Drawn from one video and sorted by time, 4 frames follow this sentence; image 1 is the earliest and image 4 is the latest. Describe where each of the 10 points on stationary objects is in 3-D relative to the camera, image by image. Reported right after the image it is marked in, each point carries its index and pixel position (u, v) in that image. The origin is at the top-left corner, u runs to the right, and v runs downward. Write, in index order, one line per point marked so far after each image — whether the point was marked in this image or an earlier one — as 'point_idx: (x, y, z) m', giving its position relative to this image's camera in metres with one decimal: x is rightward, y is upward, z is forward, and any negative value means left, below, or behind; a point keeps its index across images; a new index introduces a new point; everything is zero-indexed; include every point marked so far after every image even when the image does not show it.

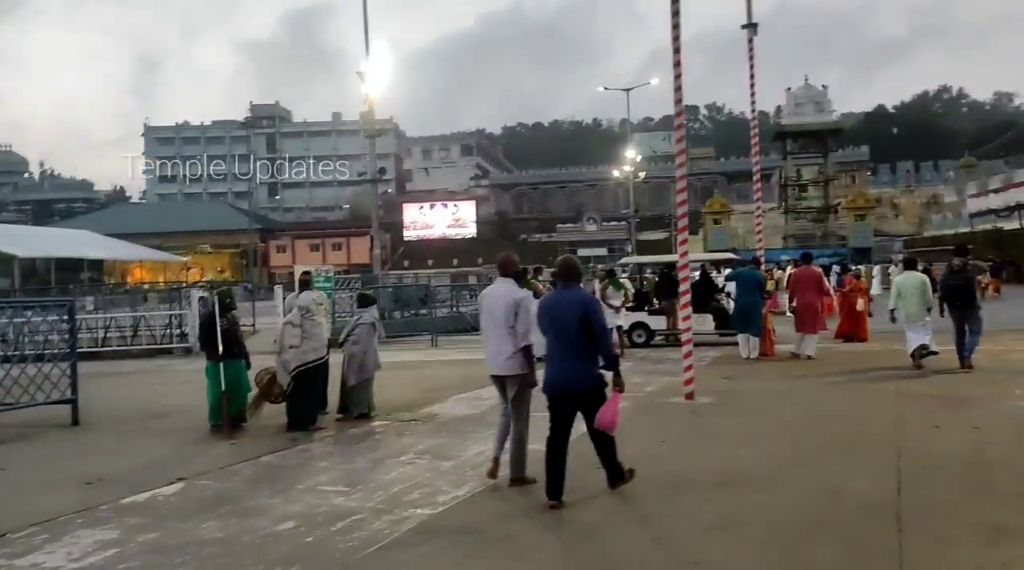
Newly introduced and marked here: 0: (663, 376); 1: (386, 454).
0: (+2.2, -1.4, +13.3) m
1: (-1.2, -1.6, +8.4) m
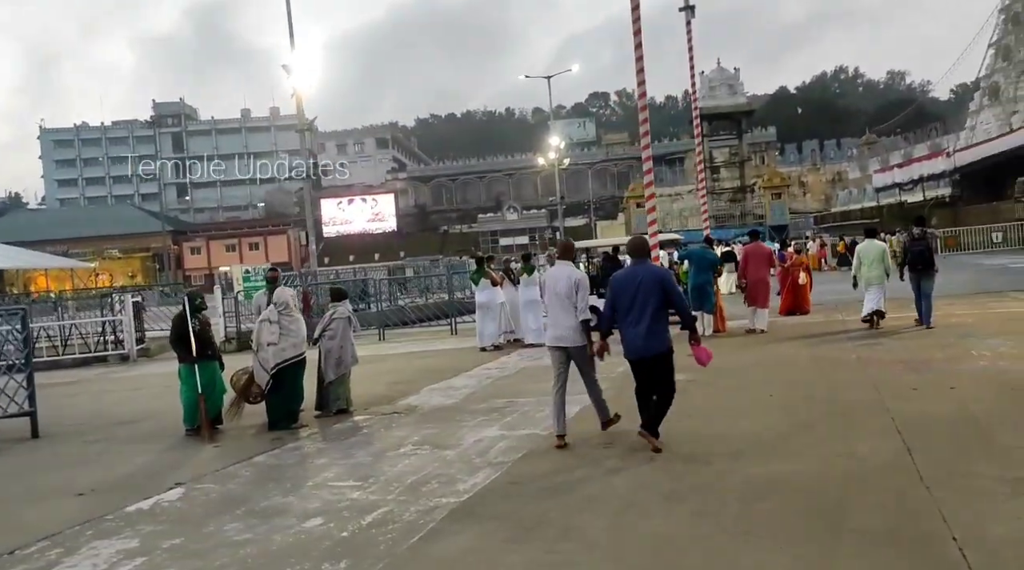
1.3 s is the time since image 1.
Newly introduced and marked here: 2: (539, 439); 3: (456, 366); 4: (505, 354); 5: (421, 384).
0: (+1.7, -1.2, +13.5) m
1: (-1.2, -1.5, +8.4) m
2: (+0.3, -1.4, +8.1) m
3: (-0.9, -1.3, +14.6) m
4: (-0.2, -1.2, +16.1) m
5: (-1.3, -1.4, +12.7) m
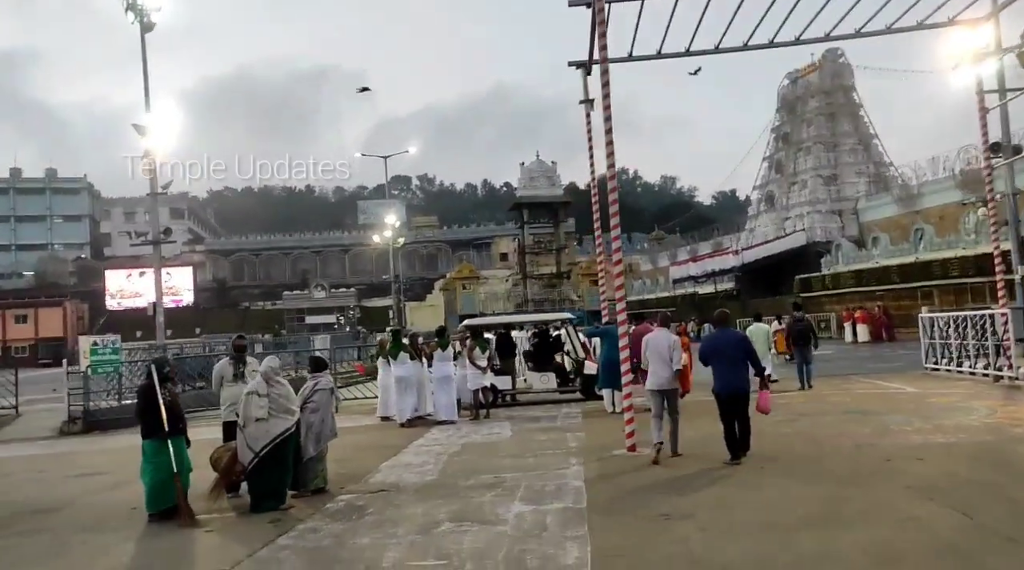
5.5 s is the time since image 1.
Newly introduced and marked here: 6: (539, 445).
0: (+0.9, -2.3, +13.5) m
1: (-0.8, -2.1, +7.9) m
2: (+0.7, -2.0, +8.0) m
3: (-2.0, -2.5, +14.1) m
4: (-1.6, -2.6, +15.6) m
5: (-1.9, -2.4, +12.1) m
6: (+0.4, -2.4, +13.1) m
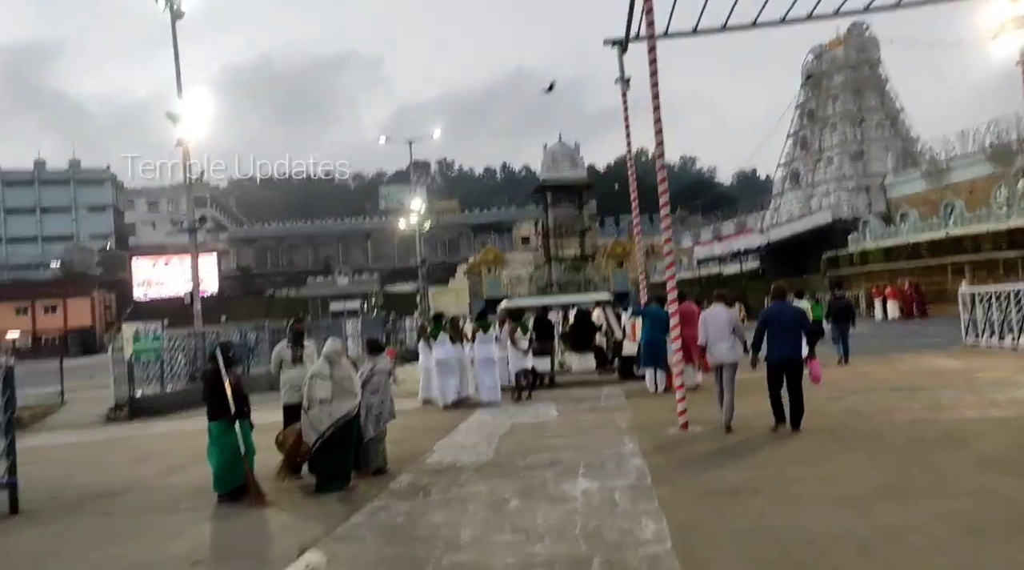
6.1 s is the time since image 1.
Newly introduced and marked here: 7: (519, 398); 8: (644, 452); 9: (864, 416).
0: (+1.6, -2.0, +13.6) m
1: (-0.2, -1.9, +8.0) m
2: (+1.3, -1.8, +8.0) m
3: (-1.2, -2.2, +14.2) m
4: (-0.8, -2.3, +15.7) m
5: (-1.2, -2.2, +12.3) m
6: (+1.1, -2.1, +13.2) m
7: (+0.1, -2.2, +17.4) m
8: (+1.5, -1.9, +10.3) m
9: (+4.6, -1.7, +11.6) m
